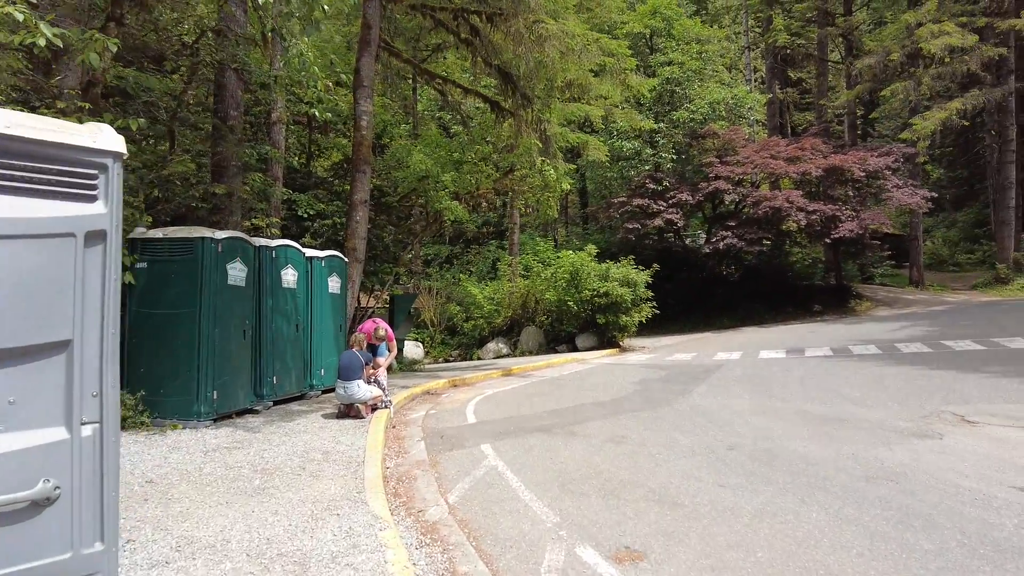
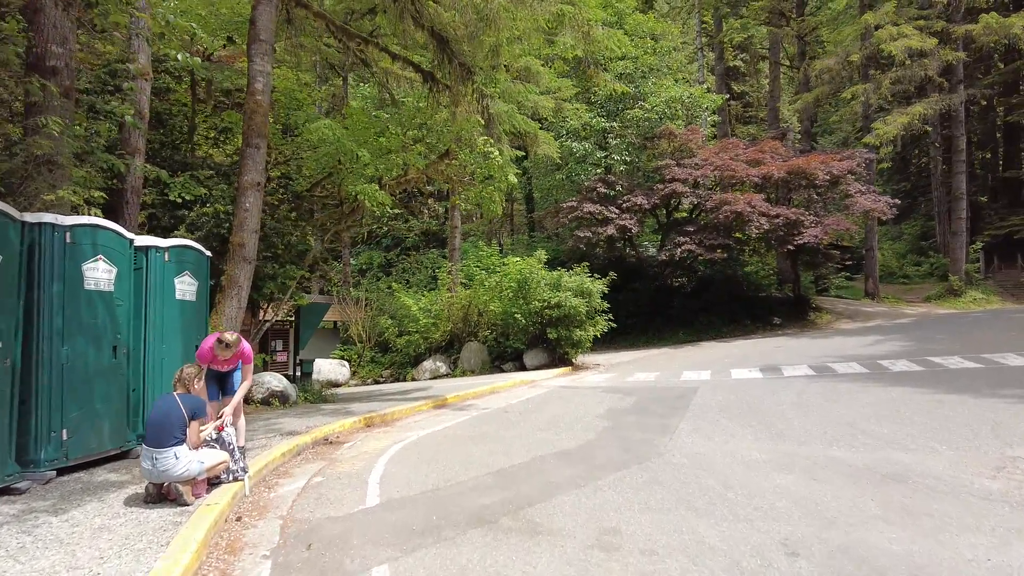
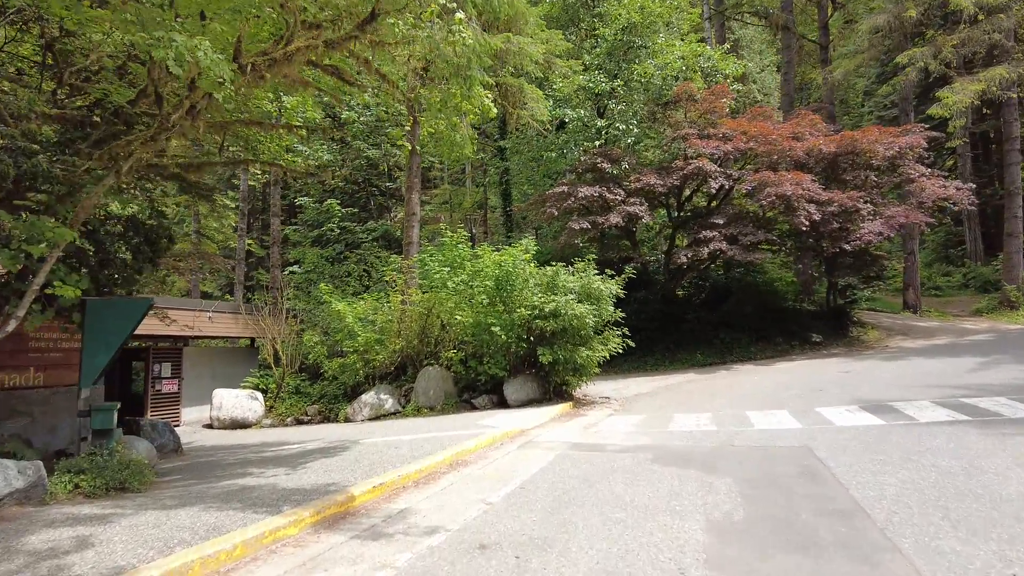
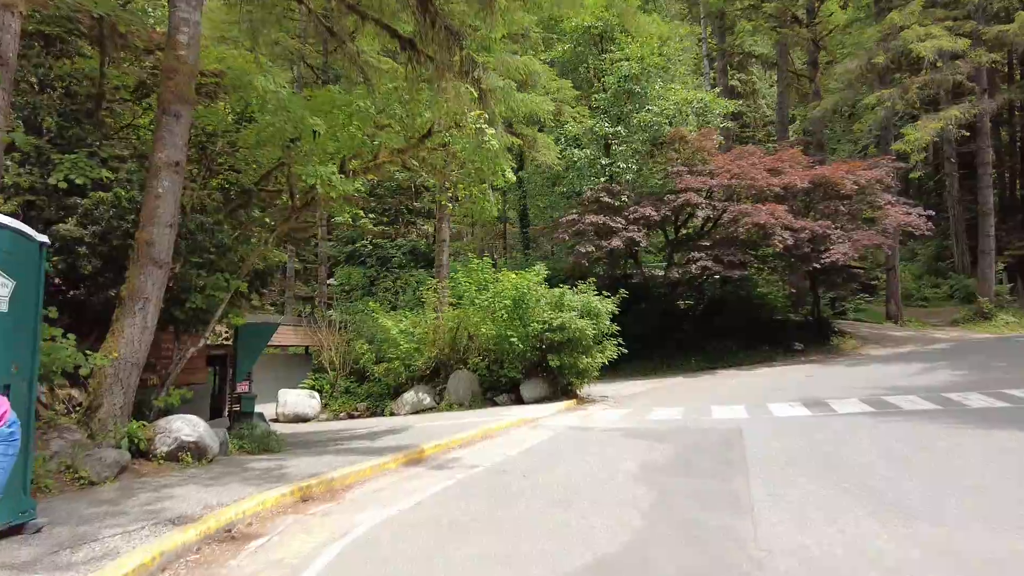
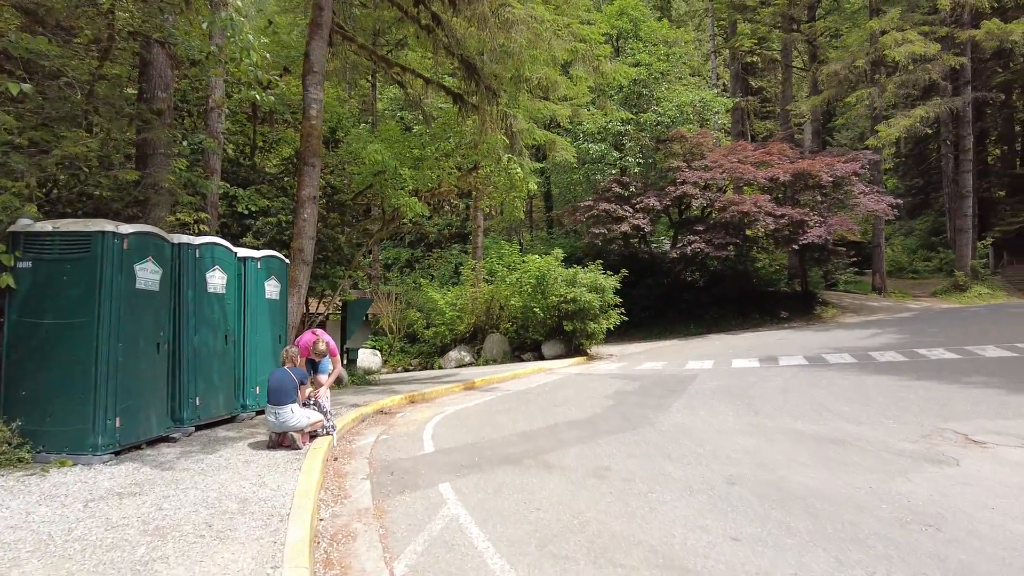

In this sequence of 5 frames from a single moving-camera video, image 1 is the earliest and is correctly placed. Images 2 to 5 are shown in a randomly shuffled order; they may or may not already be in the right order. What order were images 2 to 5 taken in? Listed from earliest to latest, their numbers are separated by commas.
5, 2, 4, 3
